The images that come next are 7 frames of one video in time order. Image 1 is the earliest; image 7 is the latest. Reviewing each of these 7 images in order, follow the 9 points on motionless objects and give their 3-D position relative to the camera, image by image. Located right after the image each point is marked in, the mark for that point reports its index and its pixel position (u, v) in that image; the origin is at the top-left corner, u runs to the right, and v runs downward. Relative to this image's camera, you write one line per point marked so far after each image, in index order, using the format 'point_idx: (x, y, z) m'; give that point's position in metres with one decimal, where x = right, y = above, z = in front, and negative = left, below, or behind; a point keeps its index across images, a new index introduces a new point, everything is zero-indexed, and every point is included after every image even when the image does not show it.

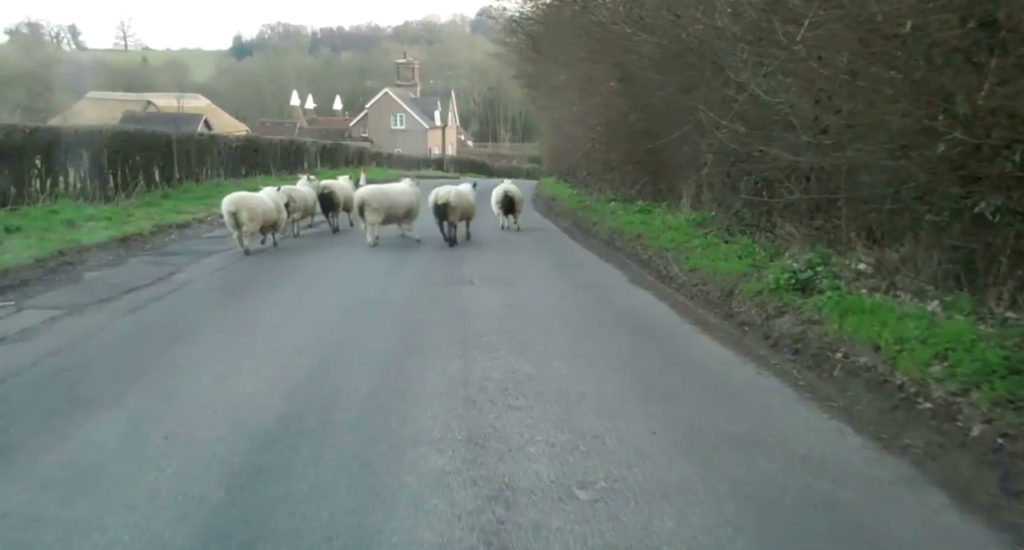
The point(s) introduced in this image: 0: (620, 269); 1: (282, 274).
0: (+1.6, +0.1, +13.0) m
1: (-3.3, +0.1, +12.6) m
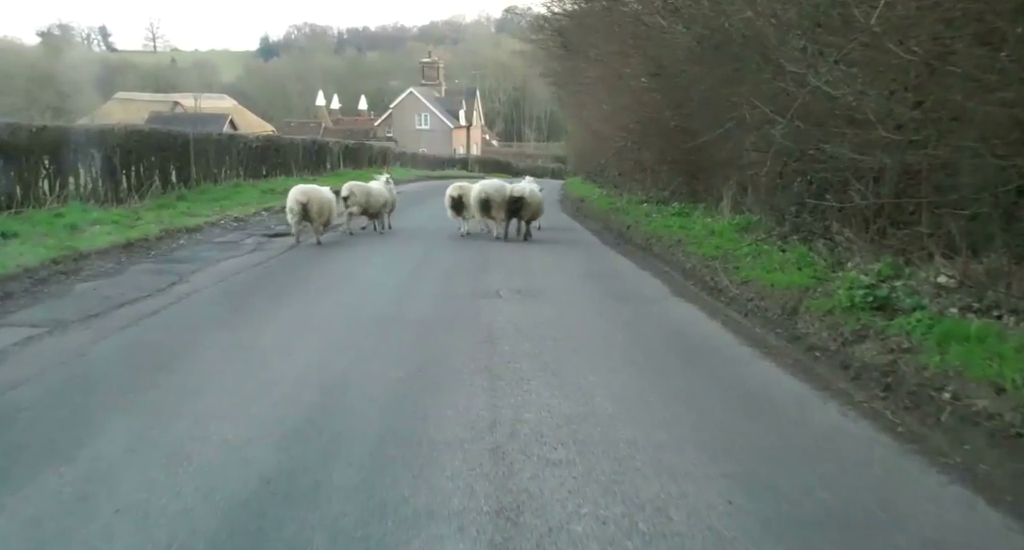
0: (+2.0, -0.1, +11.8) m
1: (-2.9, -0.1, +11.6) m
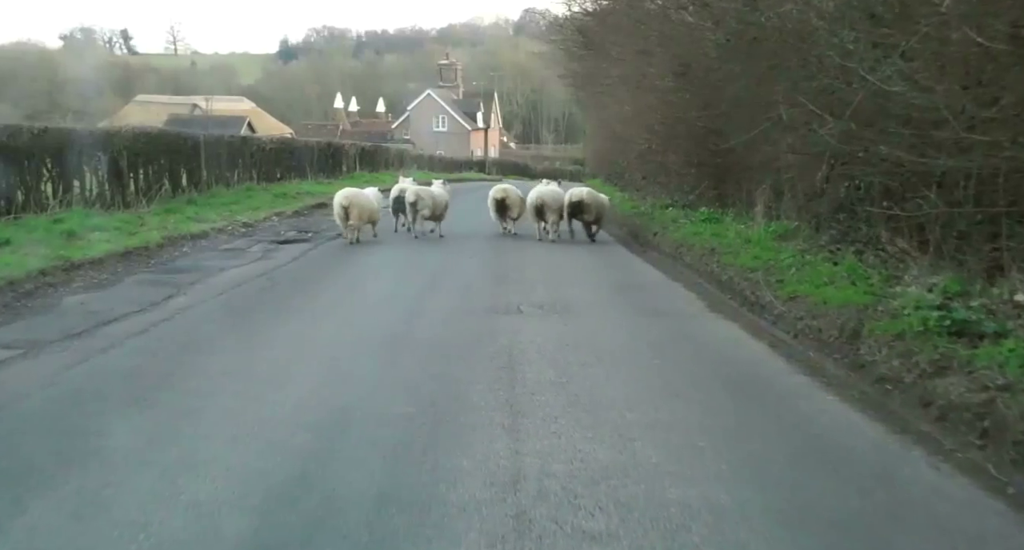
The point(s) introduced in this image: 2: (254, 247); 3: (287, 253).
0: (+2.3, -0.2, +10.9) m
1: (-2.6, -0.2, +10.8) m
2: (-4.8, +0.5, +16.2) m
3: (-4.1, +0.4, +15.8) m
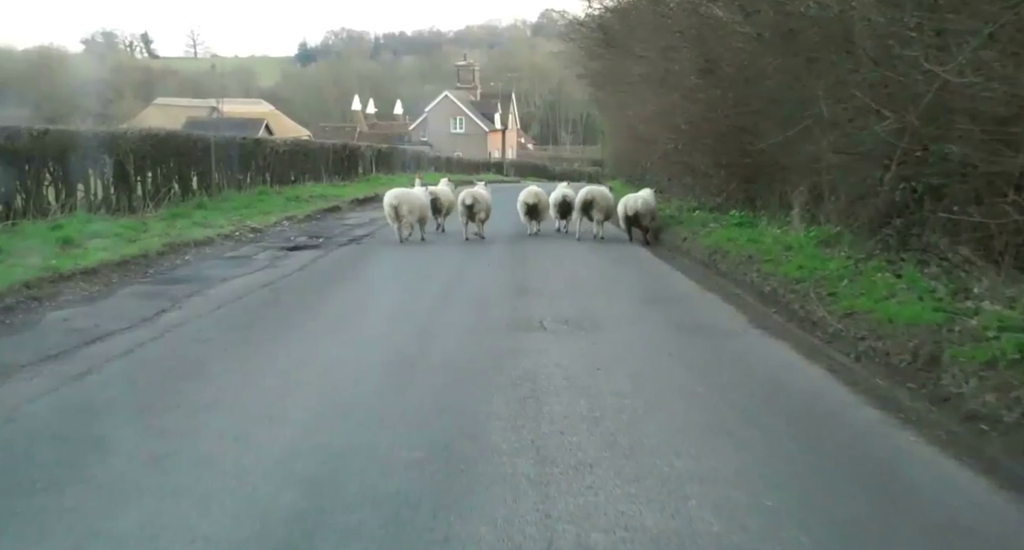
0: (+2.6, -0.4, +9.9) m
1: (-2.4, -0.4, +9.9) m
2: (-4.5, +0.4, +15.4) m
3: (-3.7, +0.3, +15.0) m
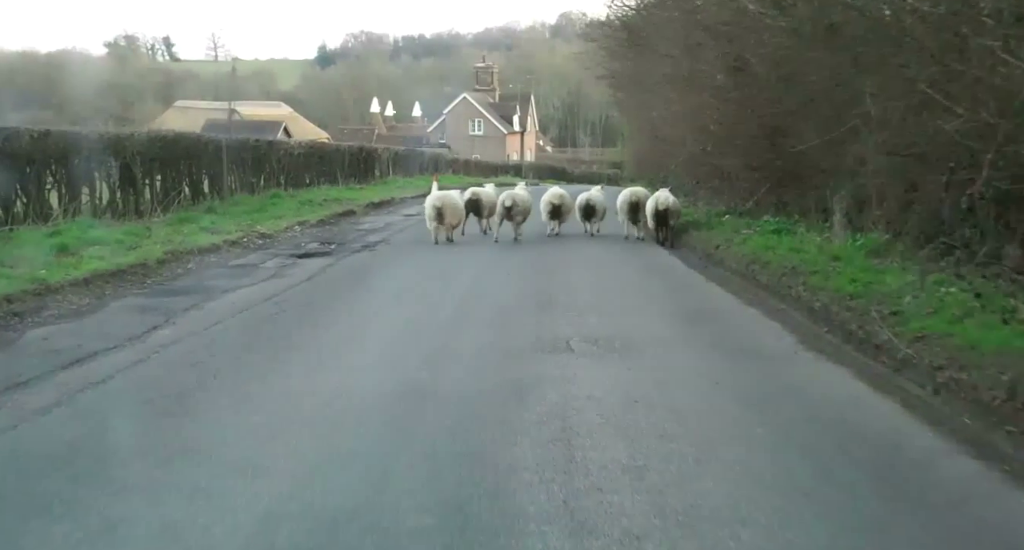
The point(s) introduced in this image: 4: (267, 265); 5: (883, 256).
0: (+2.8, -0.5, +9.0) m
1: (-2.1, -0.5, +9.1) m
2: (-4.1, +0.2, +14.6) m
3: (-3.4, +0.1, +14.2) m
4: (-4.0, +0.2, +14.2) m
5: (+5.1, +0.3, +11.9) m
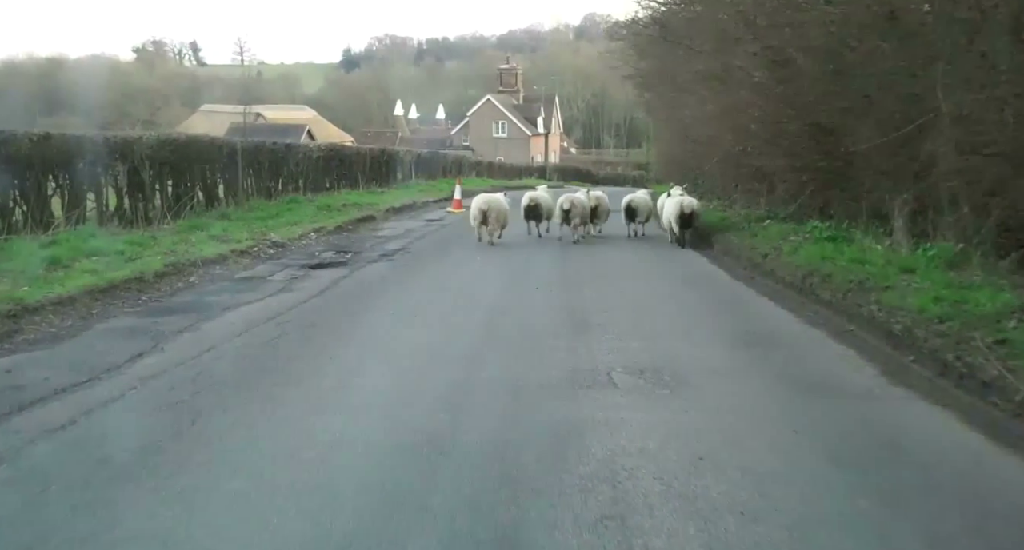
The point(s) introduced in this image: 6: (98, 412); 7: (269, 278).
0: (+3.1, -0.7, +7.8) m
1: (-1.8, -0.7, +8.0) m
2: (-3.7, 0.0, +13.5) m
3: (-3.0, -0.1, +13.1) m
4: (-3.6, 0.0, +13.2) m
5: (+5.5, +0.1, +10.6) m
6: (-2.9, -1.0, +6.1) m
7: (-3.7, 0.0, +13.1) m
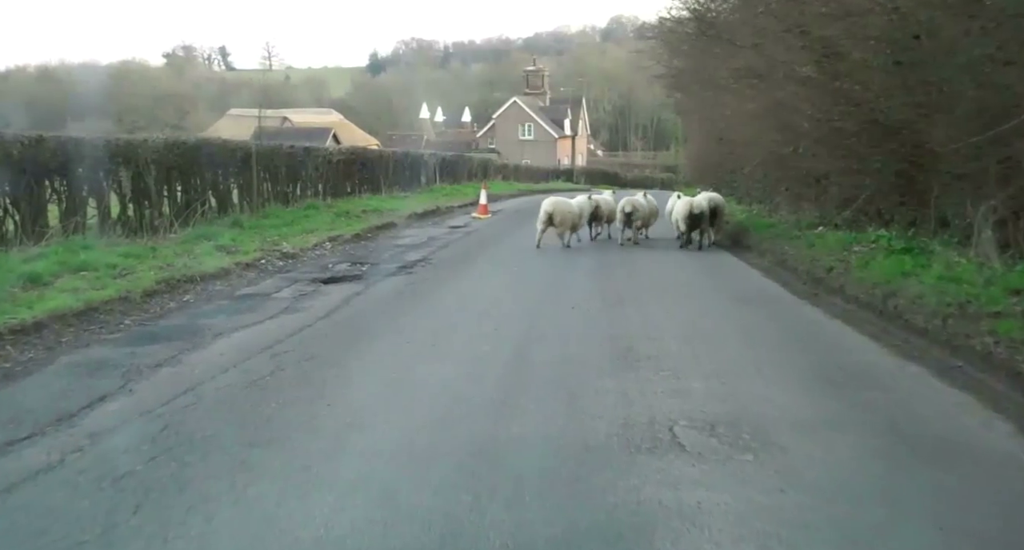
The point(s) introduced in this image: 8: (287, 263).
0: (+3.4, -0.9, +6.2) m
1: (-1.6, -0.9, +6.6) m
2: (-3.2, -0.2, +12.2) m
3: (-2.5, -0.3, +11.8) m
4: (-3.2, -0.3, +11.9) m
5: (+5.8, -0.1, +9.0) m
6: (-2.7, -1.2, +4.7) m
7: (-3.2, -0.3, +11.8) m
8: (-3.8, +0.2, +14.7) m
